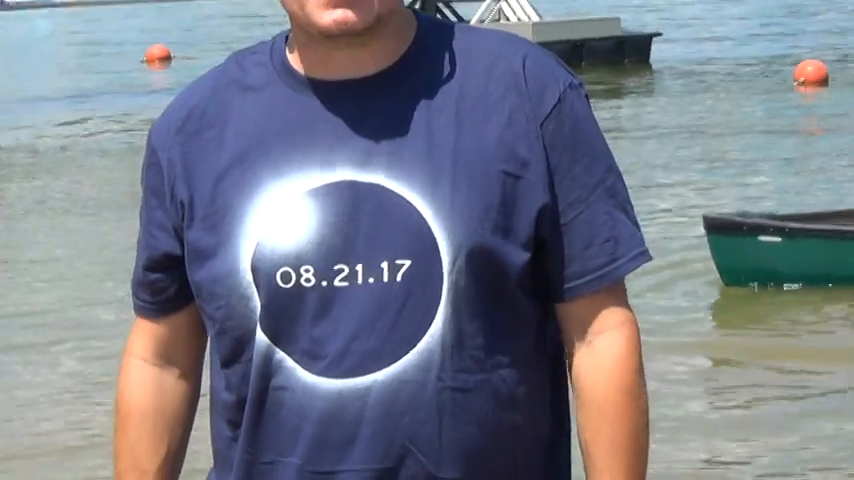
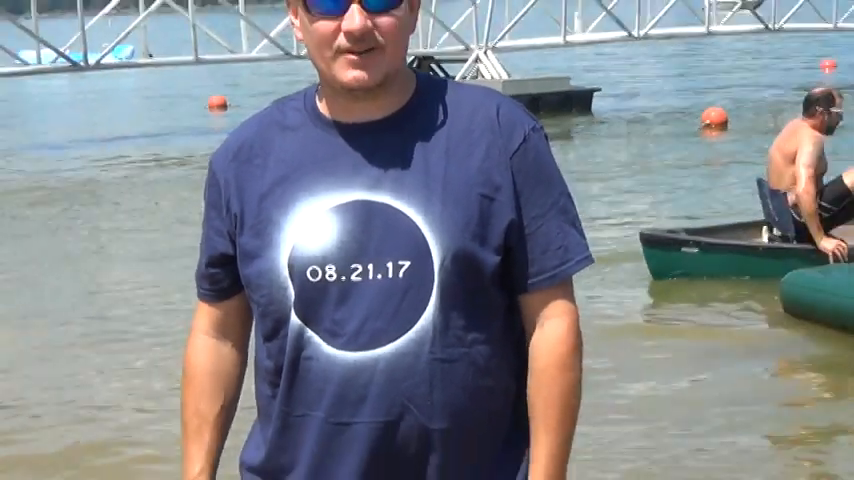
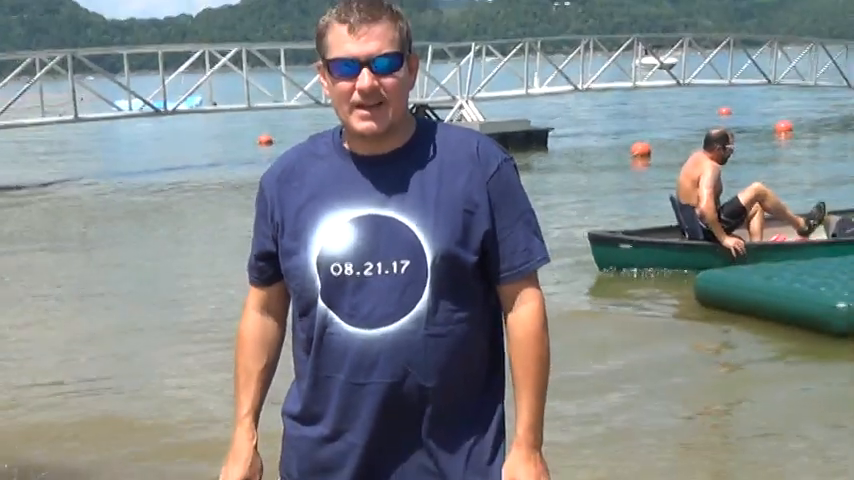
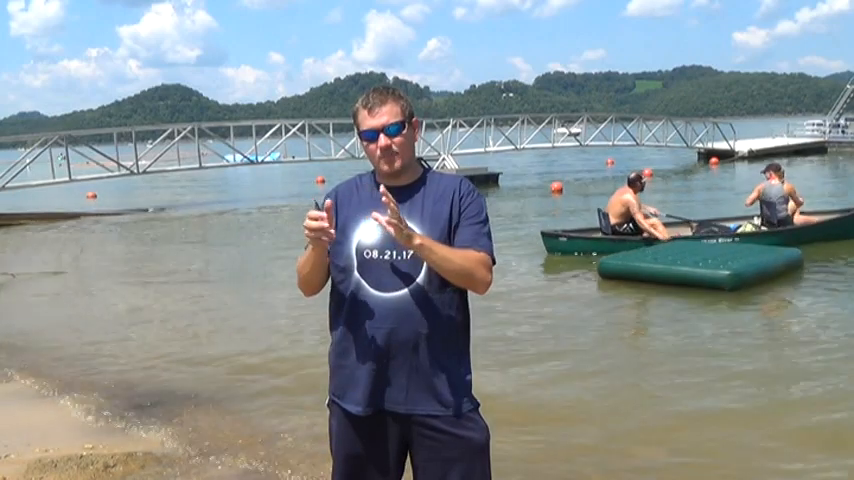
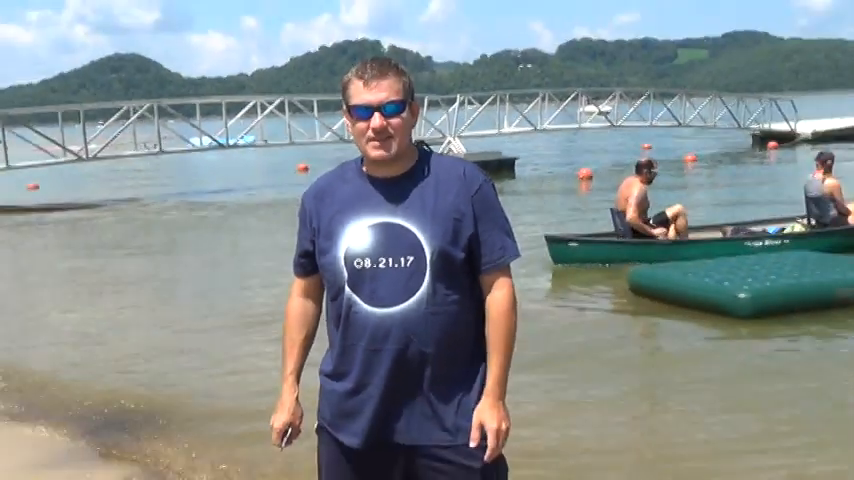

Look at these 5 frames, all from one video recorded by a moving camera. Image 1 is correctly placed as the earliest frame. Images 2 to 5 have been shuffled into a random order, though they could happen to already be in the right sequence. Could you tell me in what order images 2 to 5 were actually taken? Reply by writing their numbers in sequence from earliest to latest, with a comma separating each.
2, 3, 5, 4
